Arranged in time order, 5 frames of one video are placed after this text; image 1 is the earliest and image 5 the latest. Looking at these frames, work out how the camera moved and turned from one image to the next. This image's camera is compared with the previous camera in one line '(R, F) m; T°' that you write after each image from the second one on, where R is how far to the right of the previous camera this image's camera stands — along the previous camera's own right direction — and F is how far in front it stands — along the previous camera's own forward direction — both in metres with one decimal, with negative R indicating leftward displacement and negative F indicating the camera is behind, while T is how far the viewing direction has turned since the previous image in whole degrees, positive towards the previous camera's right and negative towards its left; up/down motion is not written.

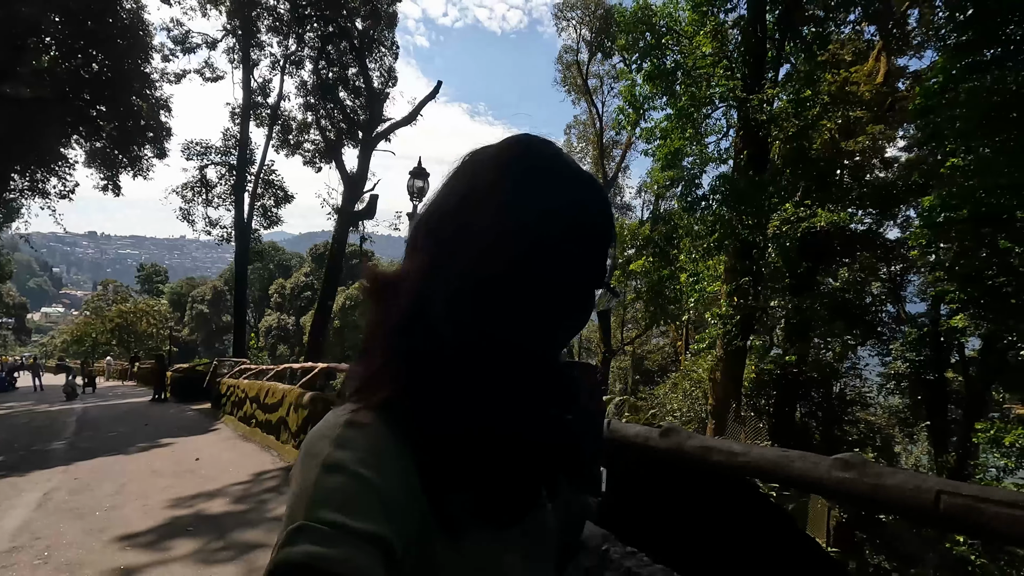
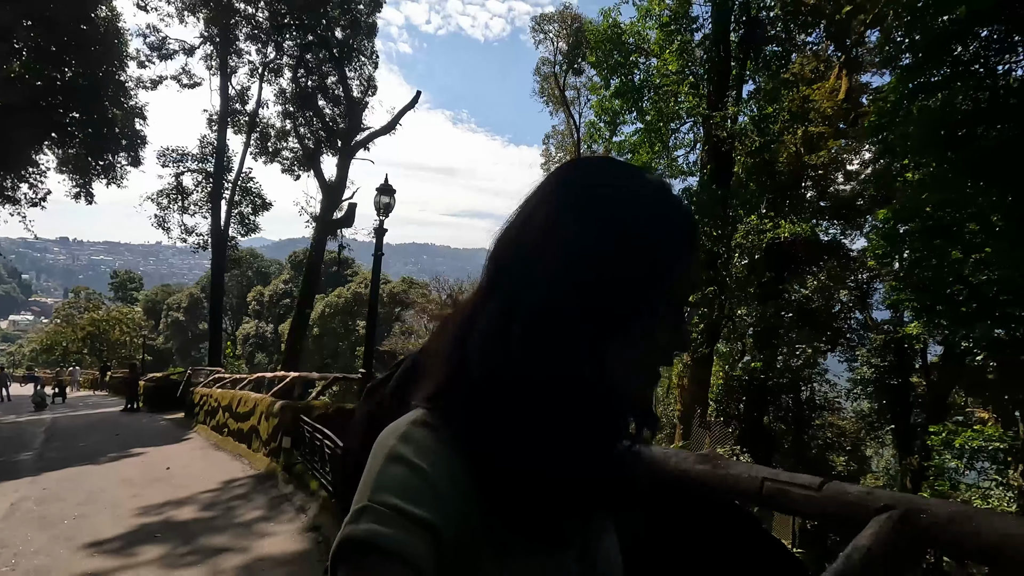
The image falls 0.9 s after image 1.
(+0.1, -0.1) m; +2°
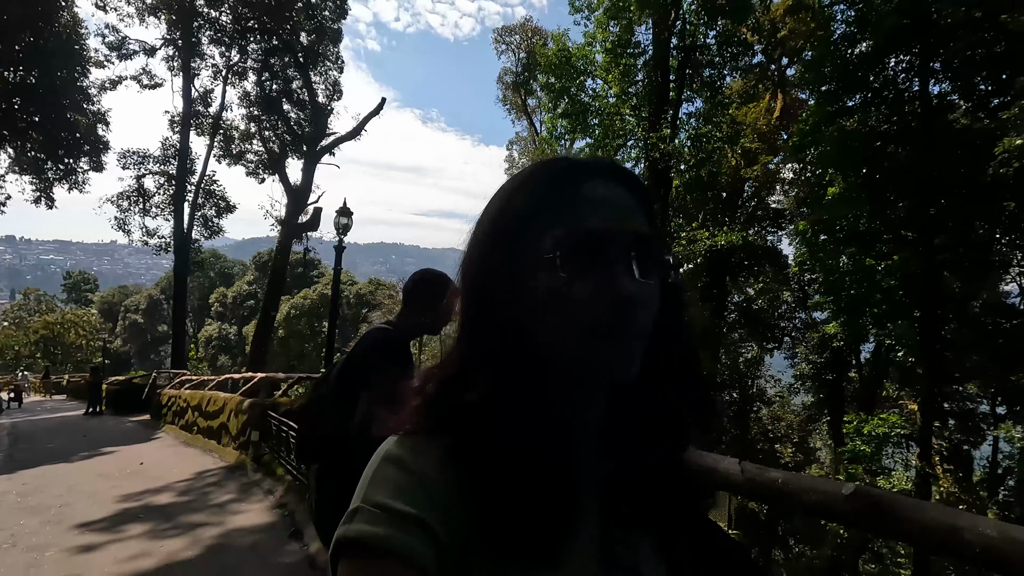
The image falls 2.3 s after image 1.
(+0.2, -0.5) m; +3°
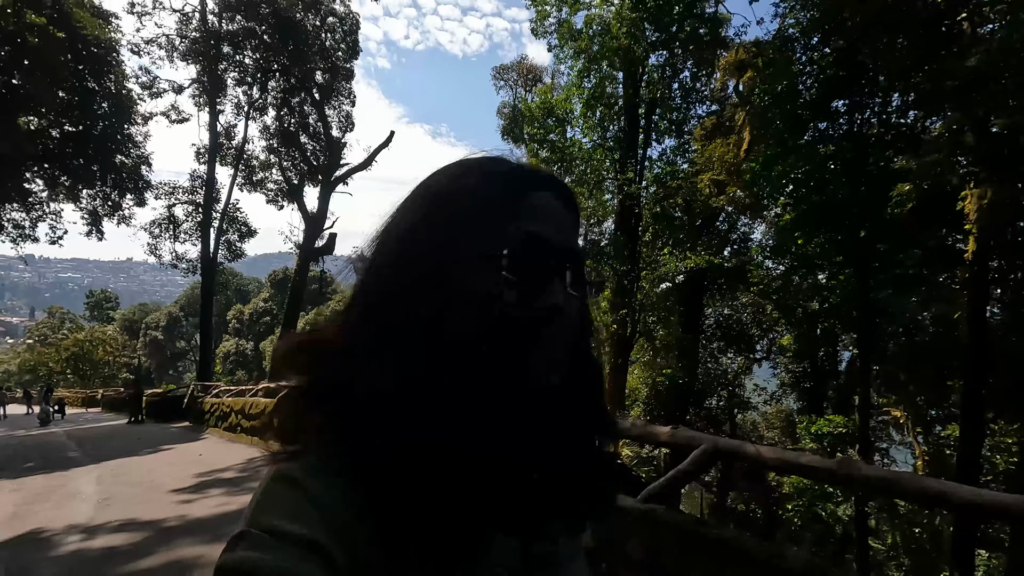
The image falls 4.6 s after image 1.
(+0.3, -1.2) m; -1°
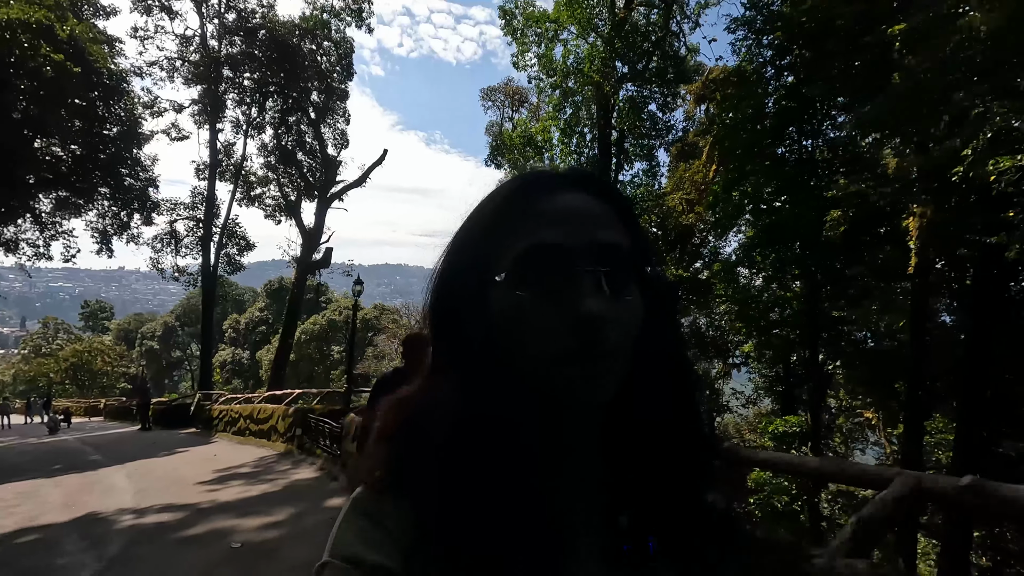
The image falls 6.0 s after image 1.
(+0.2, -0.8) m; +1°
